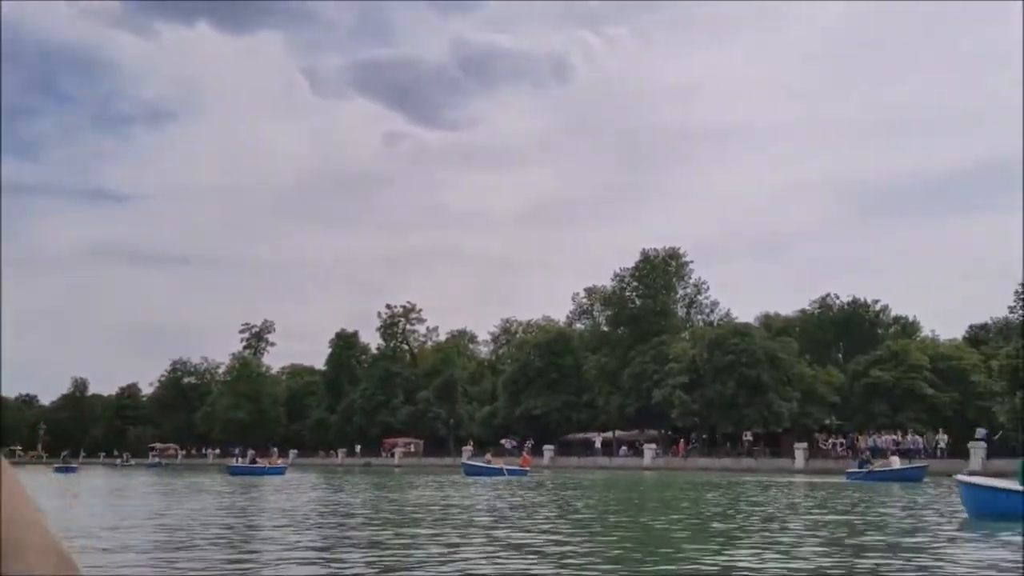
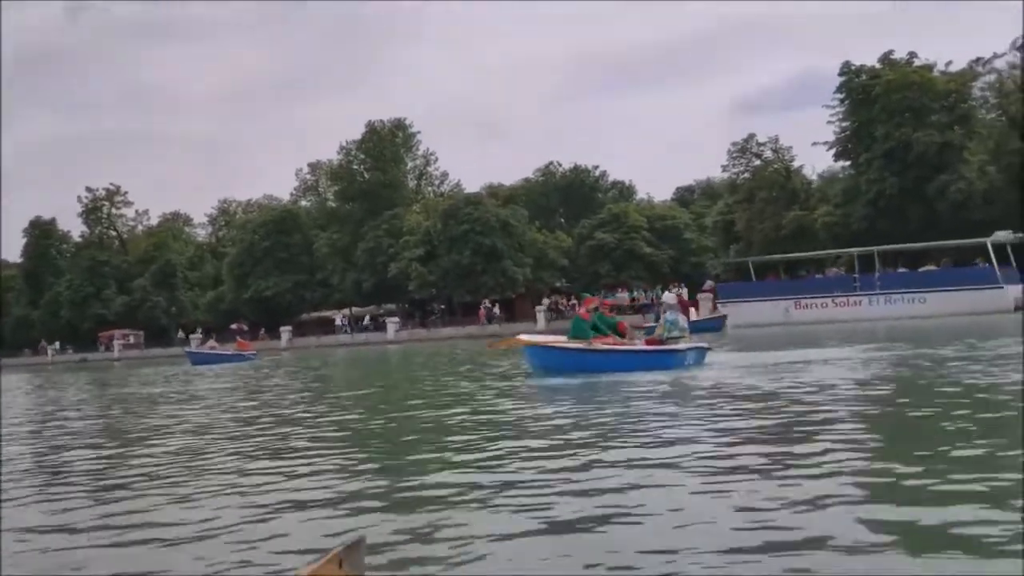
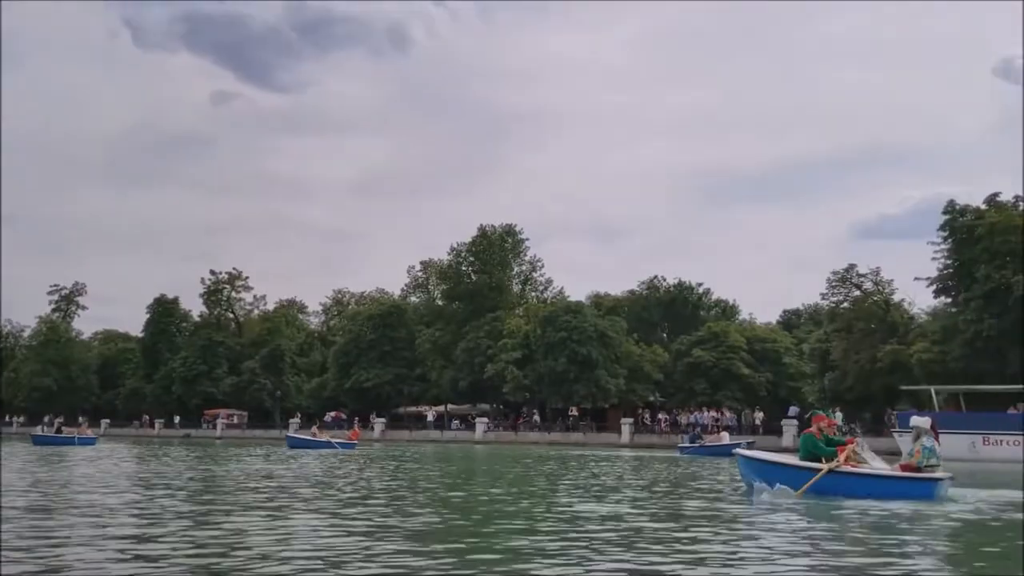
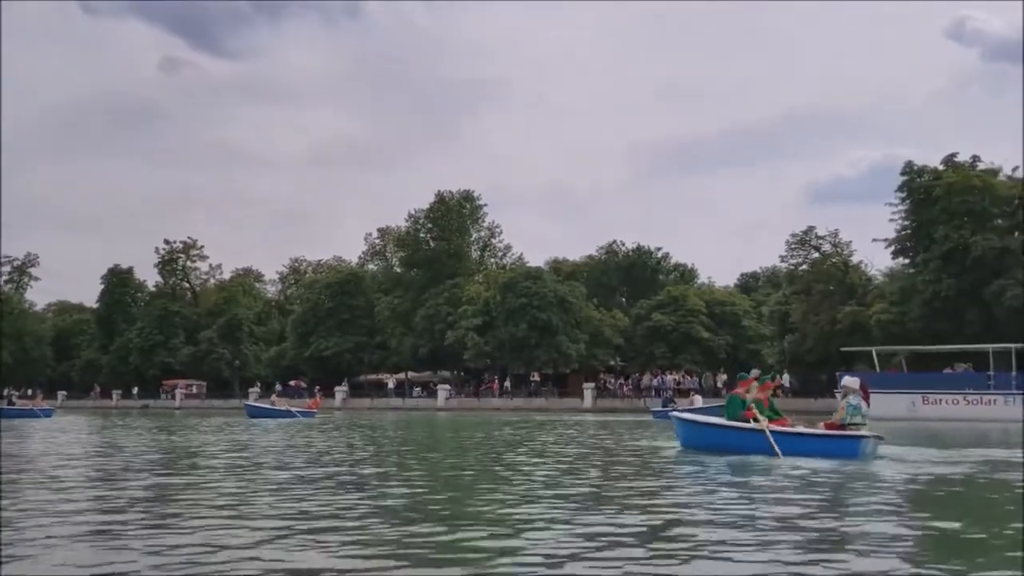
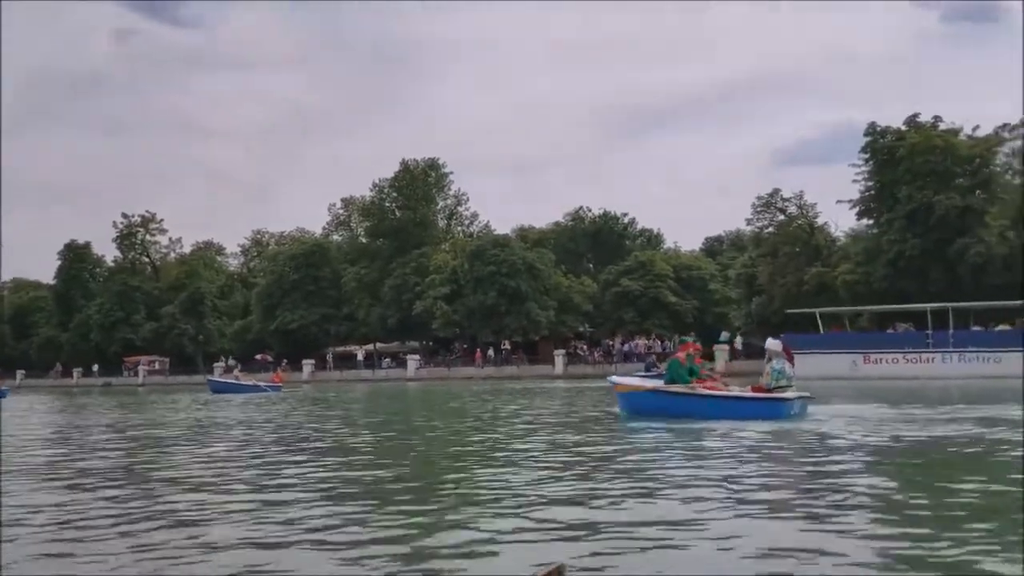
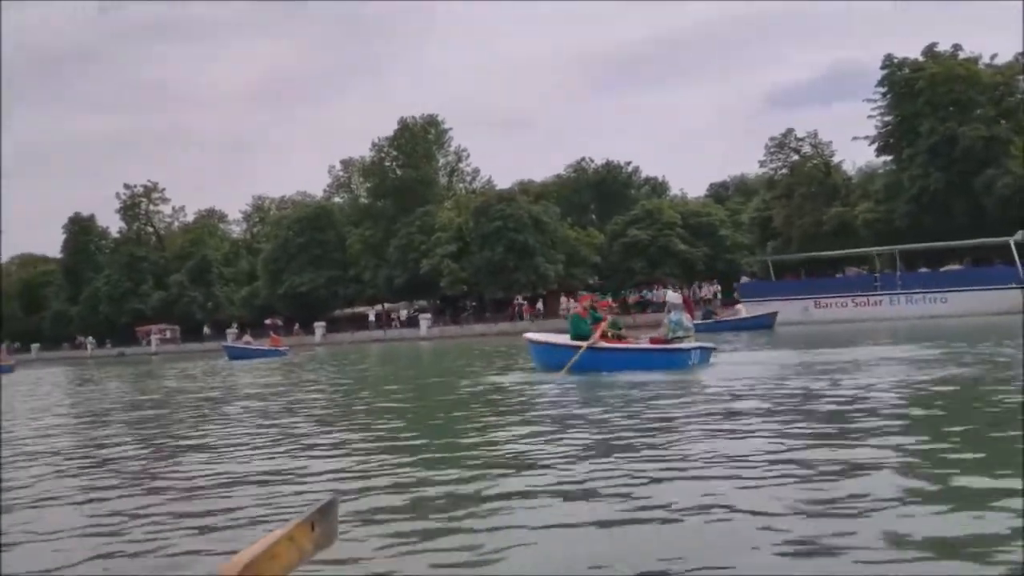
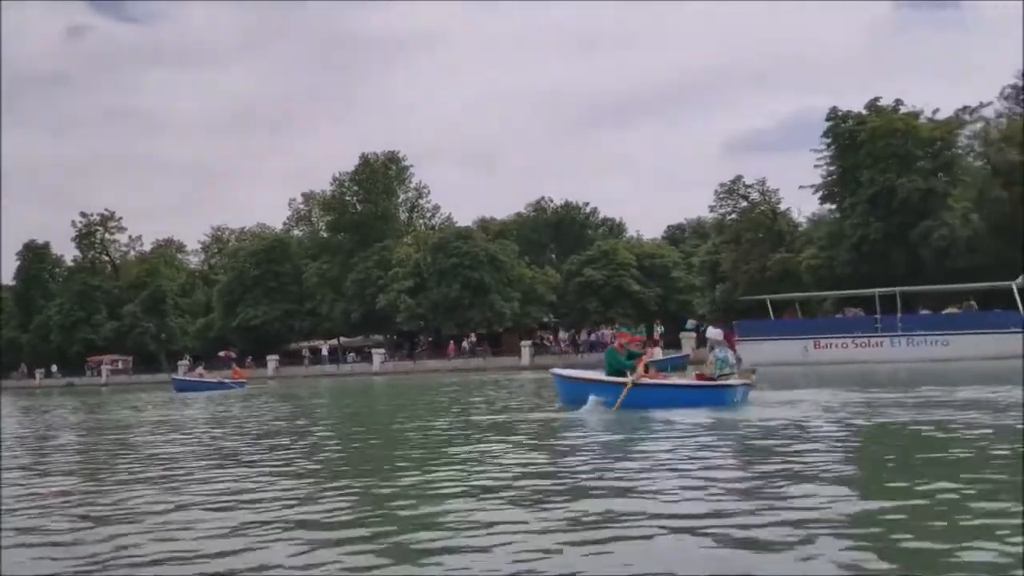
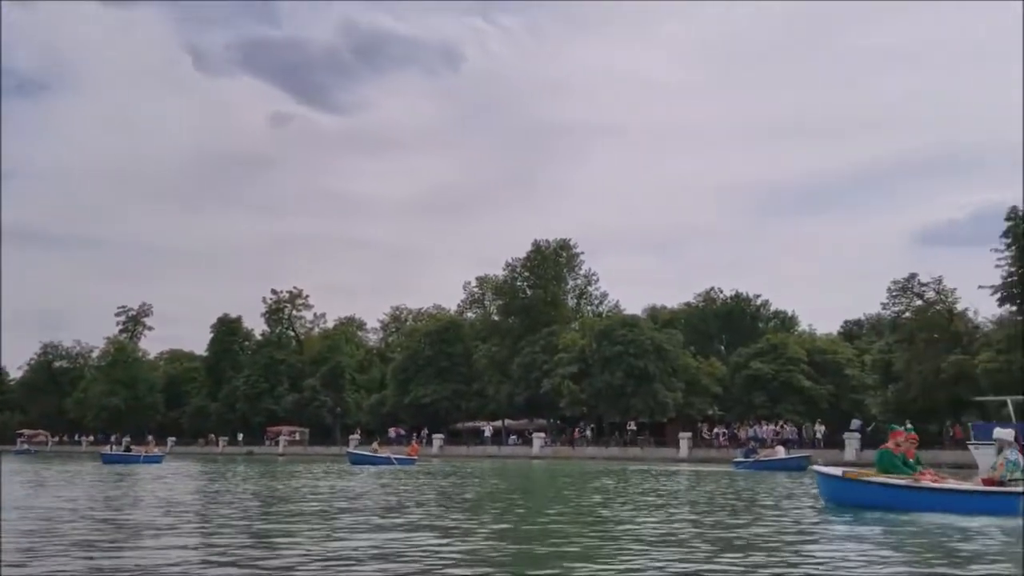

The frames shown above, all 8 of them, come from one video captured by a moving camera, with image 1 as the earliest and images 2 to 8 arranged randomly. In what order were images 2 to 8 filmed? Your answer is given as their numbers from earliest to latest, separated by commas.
8, 3, 4, 5, 7, 2, 6
